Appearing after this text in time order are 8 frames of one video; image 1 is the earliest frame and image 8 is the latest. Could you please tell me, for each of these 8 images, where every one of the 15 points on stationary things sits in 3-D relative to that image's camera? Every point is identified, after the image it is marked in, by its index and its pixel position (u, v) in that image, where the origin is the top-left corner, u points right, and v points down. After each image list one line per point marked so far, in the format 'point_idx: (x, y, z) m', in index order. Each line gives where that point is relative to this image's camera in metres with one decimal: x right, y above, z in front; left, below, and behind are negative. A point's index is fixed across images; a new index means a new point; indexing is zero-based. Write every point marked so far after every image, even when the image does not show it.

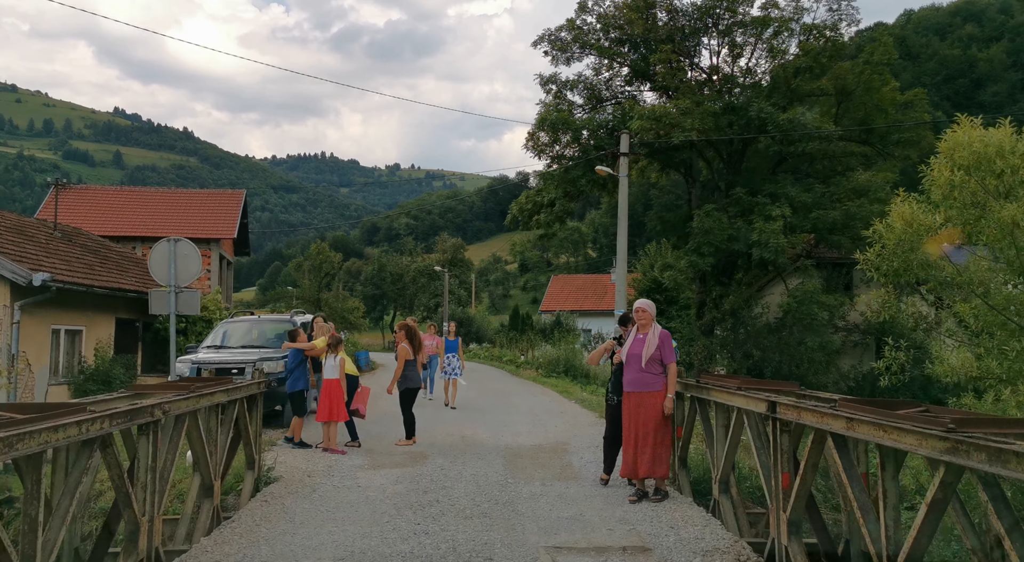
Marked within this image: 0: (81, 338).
0: (-9.4, -1.2, +18.3) m
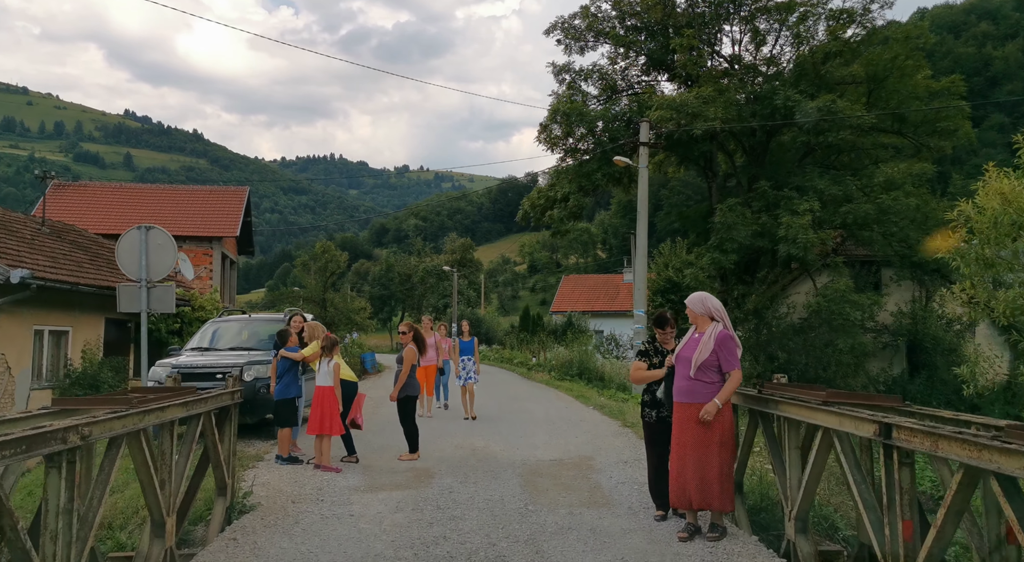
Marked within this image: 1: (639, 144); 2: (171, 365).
0: (-9.1, -1.2, +17.2) m
1: (+3.0, +3.2, +19.5) m
2: (-4.1, -1.0, +10.1) m
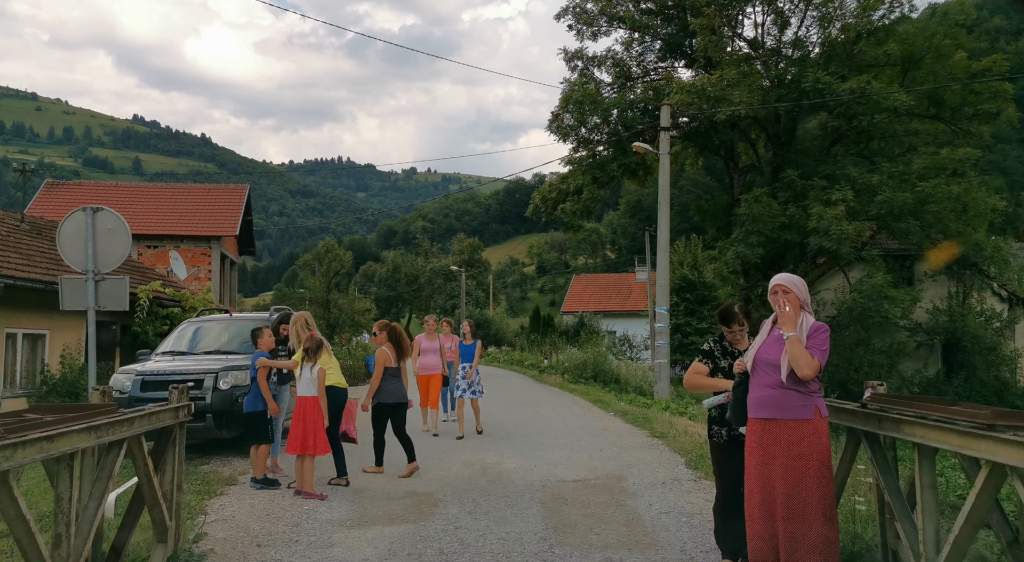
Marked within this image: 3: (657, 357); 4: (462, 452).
0: (-8.9, -1.2, +15.9) m
1: (+3.2, +3.3, +18.1) m
2: (-3.9, -1.0, +8.8) m
3: (+3.0, -1.6, +17.6) m
4: (-0.6, -1.9, +9.4) m
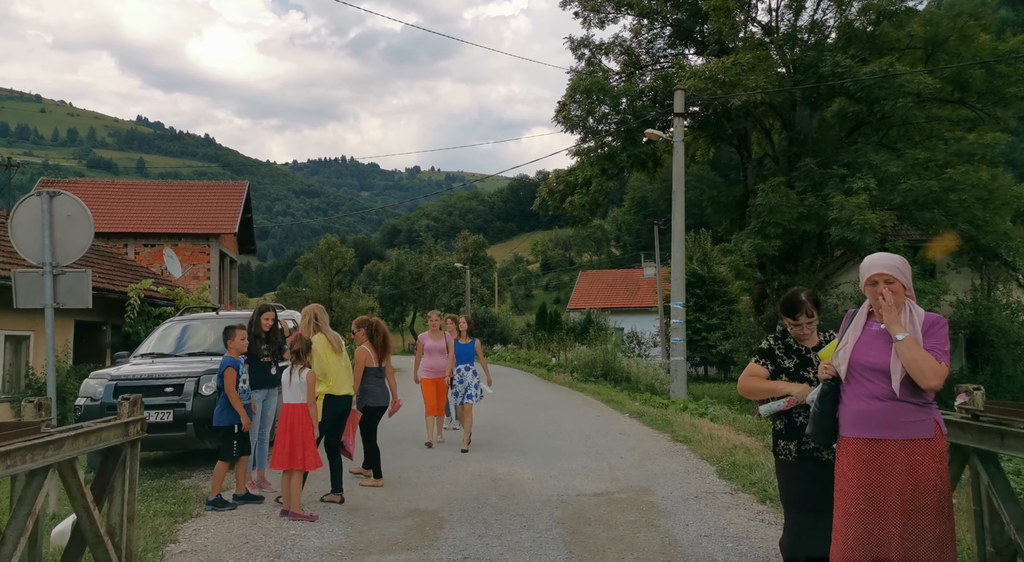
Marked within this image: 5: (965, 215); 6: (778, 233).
0: (-8.7, -1.1, +15.1) m
1: (+3.3, +3.4, +17.3) m
2: (-3.8, -0.9, +7.9) m
3: (+3.2, -1.5, +16.7) m
4: (-0.4, -1.9, +8.5) m
5: (+10.5, +1.5, +19.5) m
6: (+6.3, +1.1, +19.9) m
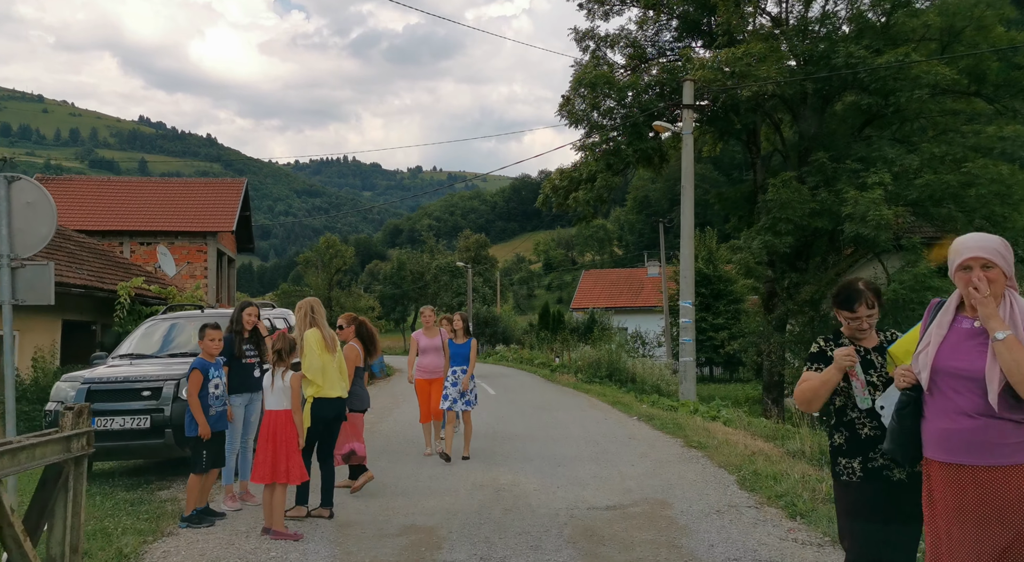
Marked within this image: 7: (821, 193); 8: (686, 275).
0: (-8.7, -1.1, +14.6) m
1: (+3.4, +3.5, +16.7) m
2: (-3.8, -0.9, +7.4) m
3: (+3.3, -1.4, +16.1) m
4: (-0.4, -1.8, +8.0) m
5: (+10.6, +1.6, +18.9) m
6: (+6.4, +1.2, +19.3) m
7: (+7.1, +2.0, +19.3) m
8: (+3.4, +0.1, +16.2) m
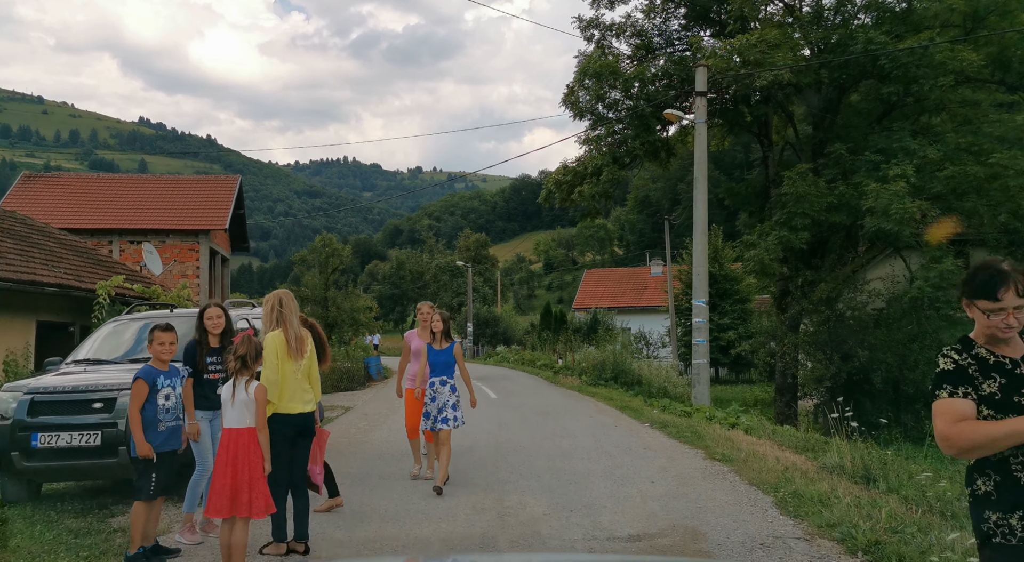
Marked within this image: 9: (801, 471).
0: (-8.6, -1.1, +13.6) m
1: (+3.4, +3.5, +15.7) m
2: (-3.7, -0.8, +6.4) m
3: (+3.3, -1.4, +15.2) m
4: (-0.3, -1.8, +7.0) m
5: (+10.7, +1.6, +18.0) m
6: (+6.4, +1.2, +18.3) m
7: (+7.2, +2.1, +18.4) m
8: (+3.4, +0.2, +15.3) m
9: (+2.7, -1.8, +7.8) m
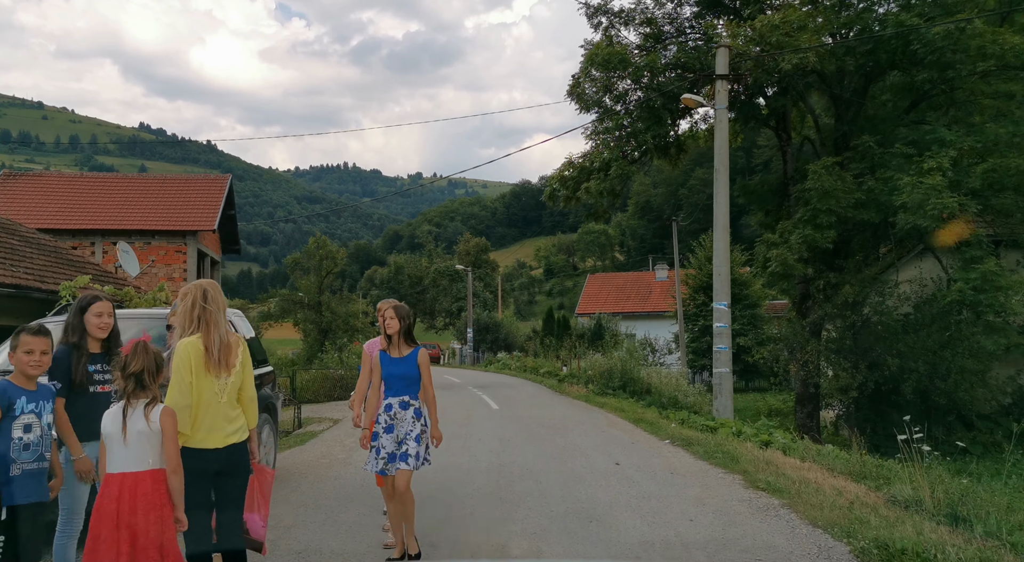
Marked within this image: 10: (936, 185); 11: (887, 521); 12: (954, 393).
0: (-8.6, -1.1, +12.3) m
1: (+3.5, +3.5, +14.4) m
2: (-3.7, -0.8, +5.1) m
3: (+3.4, -1.4, +13.8) m
4: (-0.3, -1.7, +5.6) m
5: (+10.7, +1.6, +16.6) m
6: (+6.5, +1.2, +17.0) m
7: (+7.2, +2.0, +17.1) m
8: (+3.5, +0.1, +13.9) m
9: (+2.7, -1.7, +6.4) m
10: (+7.8, +1.8, +15.6) m
11: (+2.7, -1.7, +6.1) m
12: (+9.9, -2.5, +18.9) m
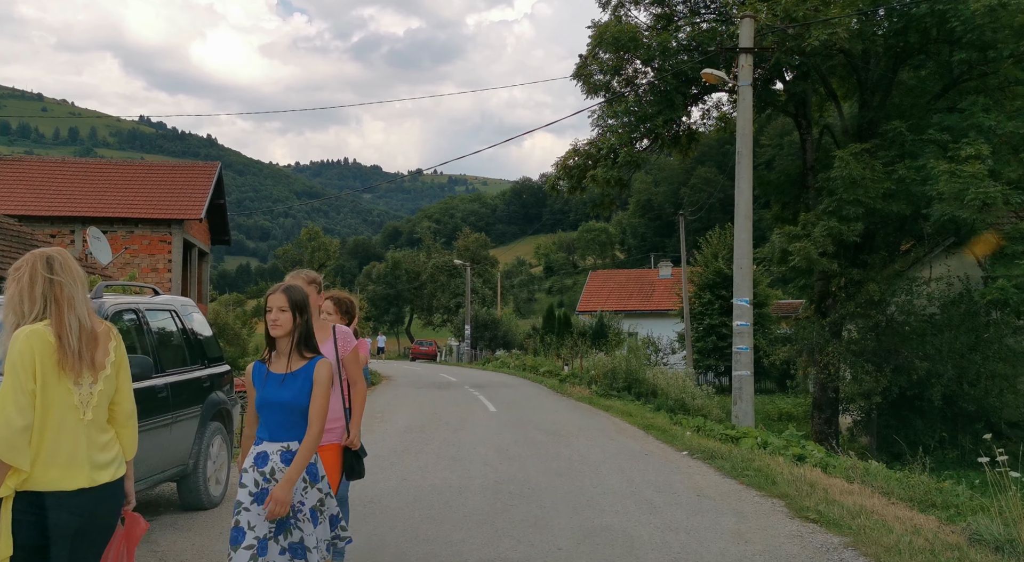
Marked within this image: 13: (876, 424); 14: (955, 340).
0: (-8.6, -0.9, +11.0) m
1: (+3.5, +3.6, +13.1) m
2: (-3.7, -0.6, +3.8) m
3: (+3.4, -1.3, +12.5) m
4: (-0.3, -1.6, +4.4) m
5: (+10.7, +1.6, +15.3) m
6: (+6.5, +1.3, +15.7) m
7: (+7.3, +2.1, +15.8) m
8: (+3.5, +0.2, +12.6) m
9: (+2.7, -1.6, +5.1) m
10: (+7.8, +1.8, +14.3) m
11: (+2.7, -1.6, +4.8) m
12: (+9.9, -2.5, +17.6) m
13: (+8.3, -3.3, +19.2) m
14: (+9.2, -1.2, +17.1) m
